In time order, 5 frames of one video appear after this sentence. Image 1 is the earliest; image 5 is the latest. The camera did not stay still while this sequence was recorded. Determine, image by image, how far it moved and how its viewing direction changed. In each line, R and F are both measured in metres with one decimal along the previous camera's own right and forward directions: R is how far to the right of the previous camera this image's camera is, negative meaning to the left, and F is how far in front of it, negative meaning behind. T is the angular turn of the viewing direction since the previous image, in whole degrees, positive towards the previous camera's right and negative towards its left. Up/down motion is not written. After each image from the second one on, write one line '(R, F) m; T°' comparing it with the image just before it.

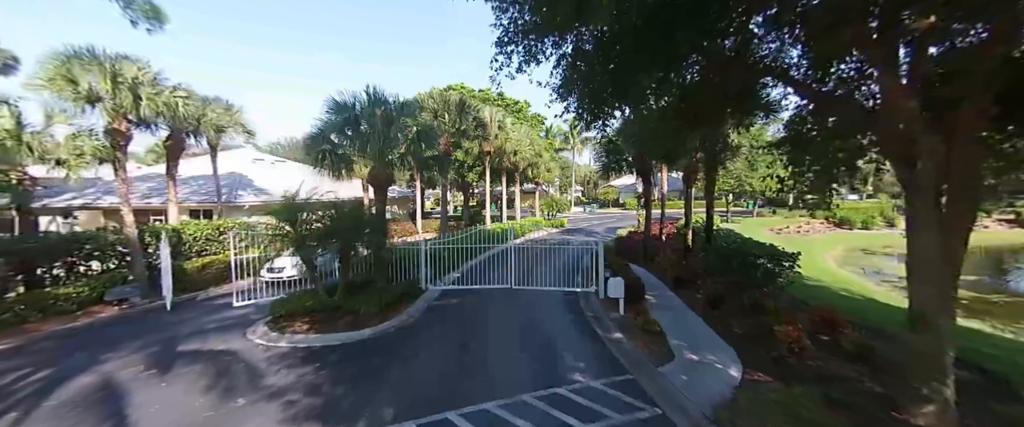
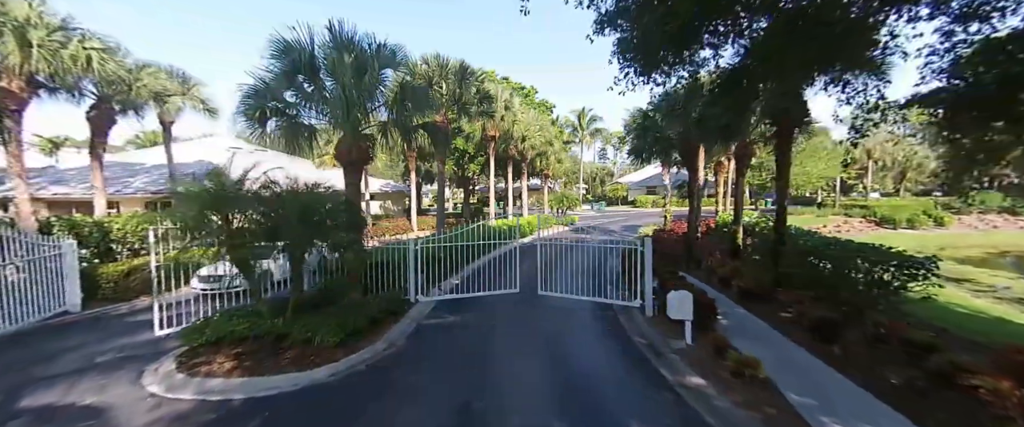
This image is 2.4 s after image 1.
(-0.3, +2.1) m; 0°
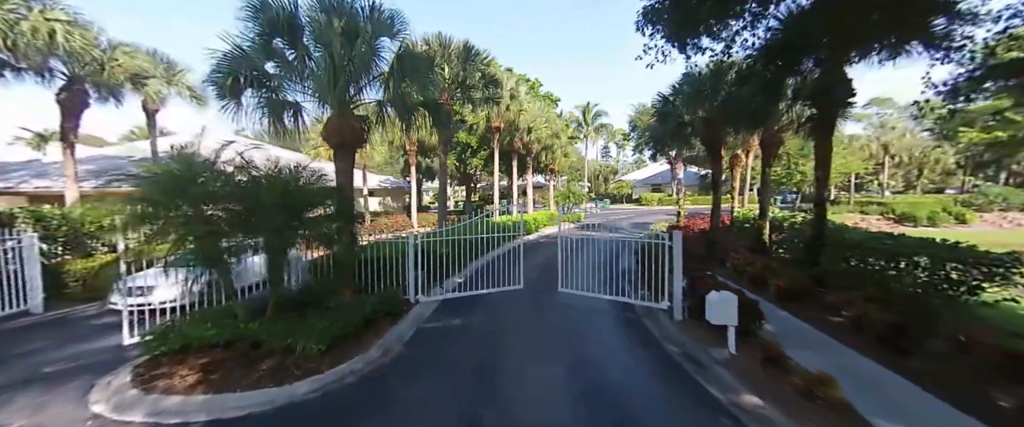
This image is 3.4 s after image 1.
(-0.2, +0.7) m; 0°
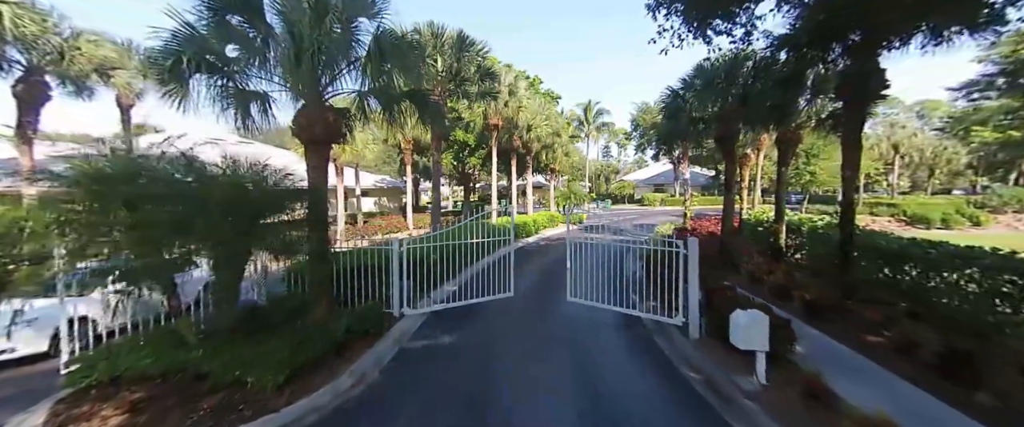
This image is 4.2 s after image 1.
(+0.1, +0.6) m; 0°
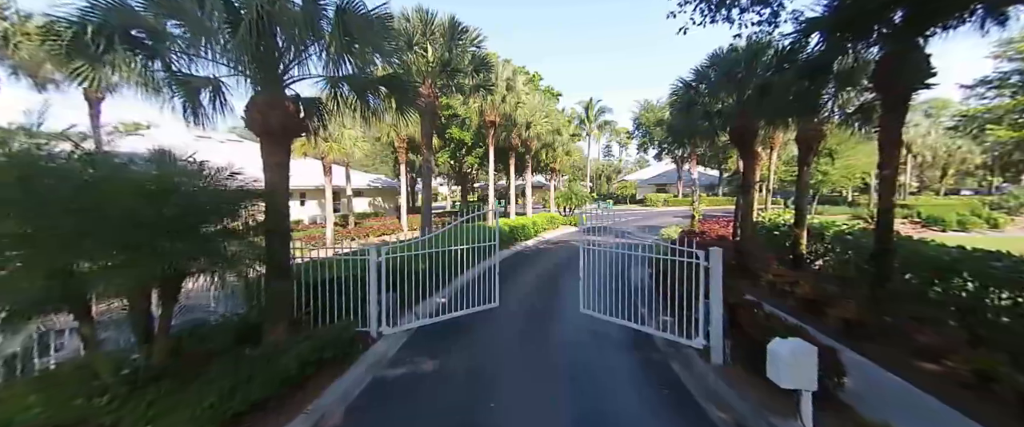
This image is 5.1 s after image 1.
(+0.1, +0.7) m; 0°
